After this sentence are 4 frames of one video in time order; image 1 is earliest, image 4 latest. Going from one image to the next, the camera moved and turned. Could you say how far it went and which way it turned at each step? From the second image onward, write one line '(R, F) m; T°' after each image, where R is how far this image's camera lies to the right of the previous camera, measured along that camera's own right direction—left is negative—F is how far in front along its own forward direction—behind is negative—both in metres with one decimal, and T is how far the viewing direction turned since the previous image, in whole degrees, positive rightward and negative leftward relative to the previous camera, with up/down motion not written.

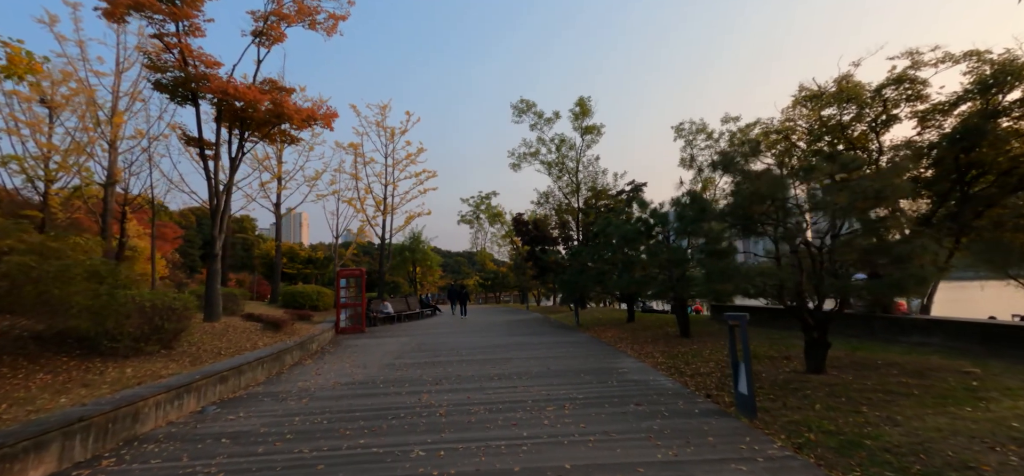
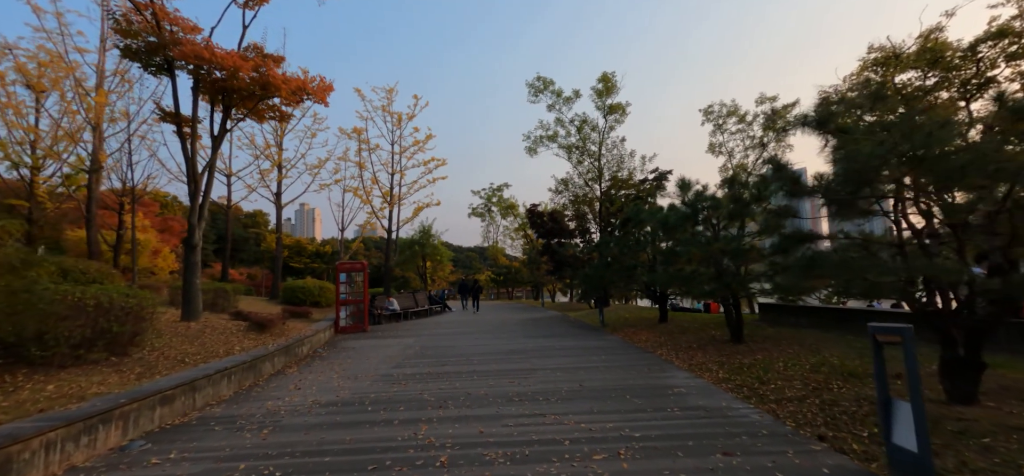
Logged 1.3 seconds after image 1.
(-0.2, +1.8) m; -1°
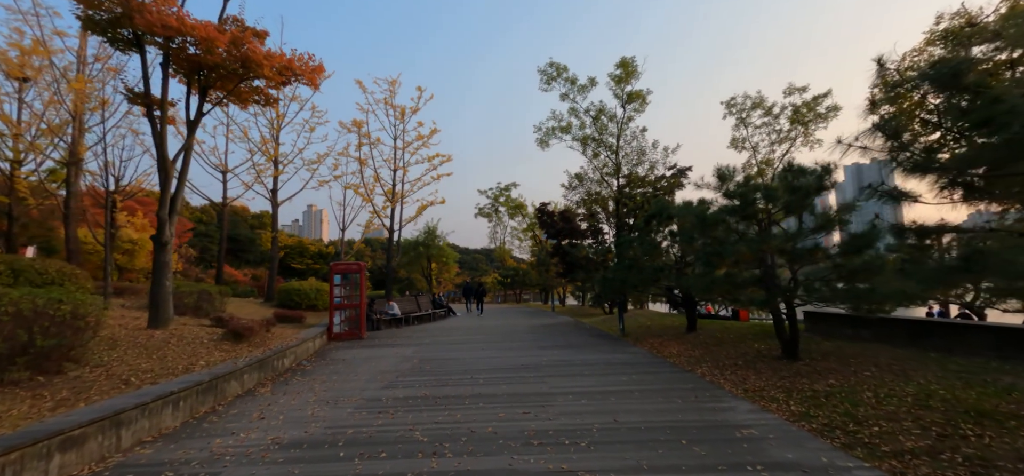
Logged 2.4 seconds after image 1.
(-0.1, +1.5) m; -1°
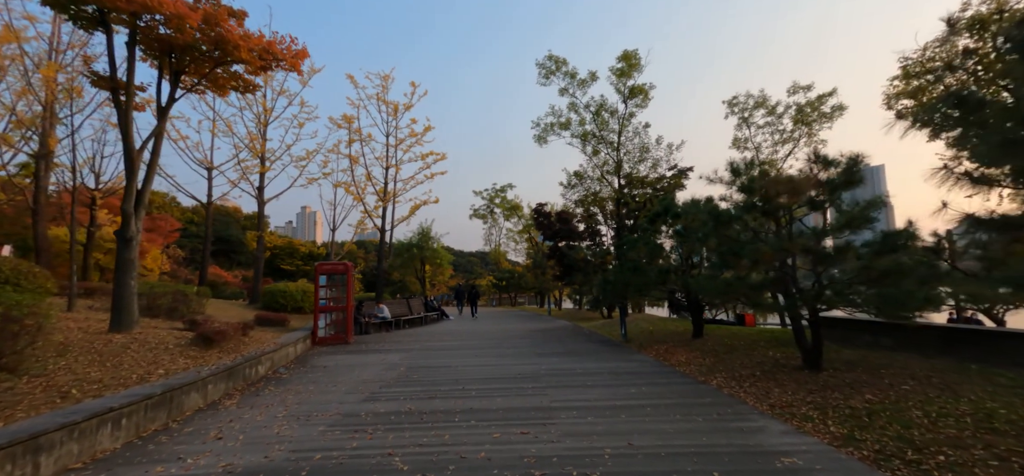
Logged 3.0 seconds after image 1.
(0.0, +0.8) m; +1°
